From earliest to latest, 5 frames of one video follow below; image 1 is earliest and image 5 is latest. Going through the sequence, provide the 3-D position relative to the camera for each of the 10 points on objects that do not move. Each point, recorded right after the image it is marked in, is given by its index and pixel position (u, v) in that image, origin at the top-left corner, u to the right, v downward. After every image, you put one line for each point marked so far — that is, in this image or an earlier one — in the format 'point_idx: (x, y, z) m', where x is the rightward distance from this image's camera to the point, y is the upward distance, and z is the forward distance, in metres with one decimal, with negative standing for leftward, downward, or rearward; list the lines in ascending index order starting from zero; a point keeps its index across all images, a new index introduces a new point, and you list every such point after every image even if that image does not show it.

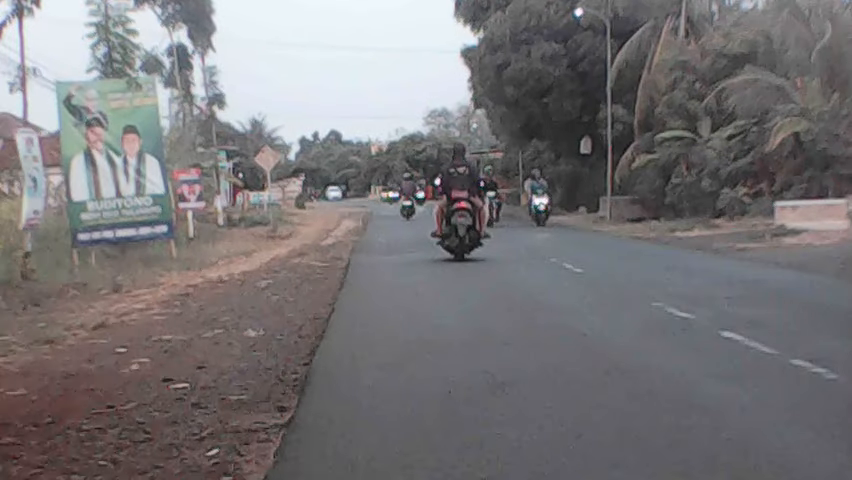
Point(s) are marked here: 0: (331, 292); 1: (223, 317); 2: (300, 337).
0: (-1.3, -0.8, +13.7) m
1: (-2.3, -0.9, +11.3) m
2: (-1.2, -1.0, +9.5) m
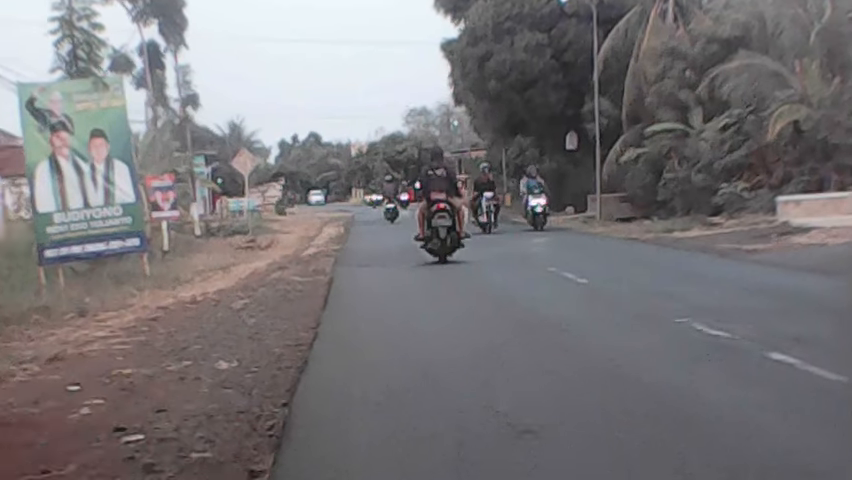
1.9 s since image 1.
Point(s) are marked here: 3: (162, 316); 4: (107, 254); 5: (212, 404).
0: (-1.4, -0.9, +12.5) m
1: (-2.4, -1.1, +10.1) m
2: (-1.2, -1.1, +8.3) m
3: (-3.5, -1.0, +13.4) m
4: (-5.4, -0.2, +16.8) m
5: (-1.5, -1.2, +7.0) m
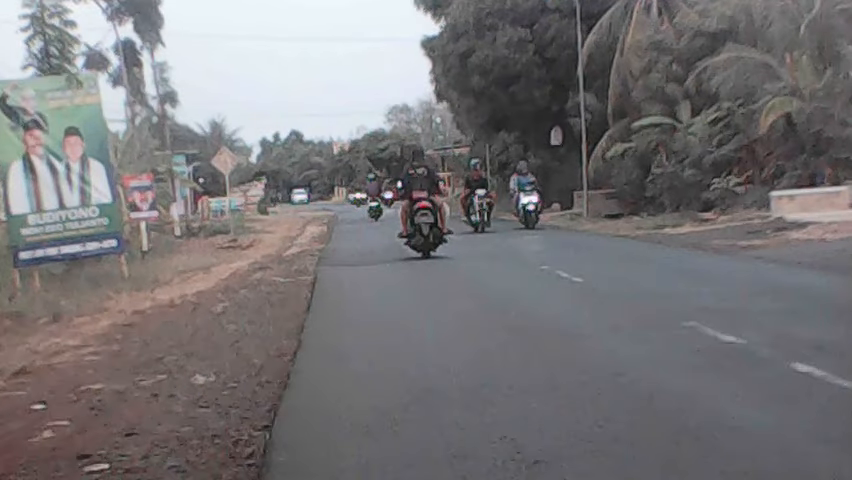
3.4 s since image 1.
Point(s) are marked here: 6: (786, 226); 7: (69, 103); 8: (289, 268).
0: (-1.6, -0.9, +11.9) m
1: (-2.5, -1.1, +9.5) m
2: (-1.3, -1.1, +7.7) m
3: (-3.7, -1.1, +12.7) m
4: (-5.6, -0.3, +16.2) m
5: (-1.6, -1.2, +6.4) m
6: (+6.9, +0.3, +19.0) m
7: (-5.7, +2.2, +15.8) m
8: (-2.7, -0.6, +19.8) m
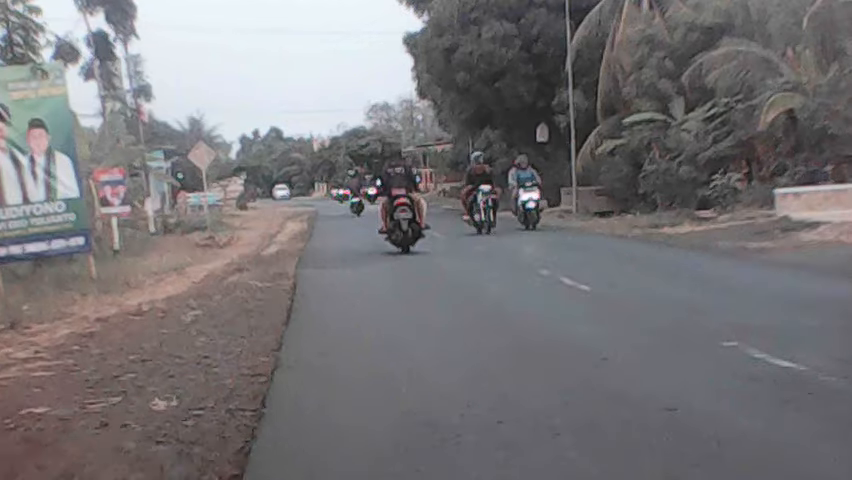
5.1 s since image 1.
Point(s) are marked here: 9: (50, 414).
0: (-1.6, -0.9, +10.7) m
1: (-2.5, -1.1, +8.3) m
2: (-1.3, -1.1, +6.5) m
3: (-3.8, -1.0, +11.5) m
4: (-5.7, -0.2, +14.9) m
5: (-1.5, -1.2, +5.2) m
6: (+6.7, +0.2, +18.0) m
7: (-5.8, +2.2, +14.5) m
8: (-3.0, -0.6, +18.6) m
9: (-2.6, -1.2, +6.8) m
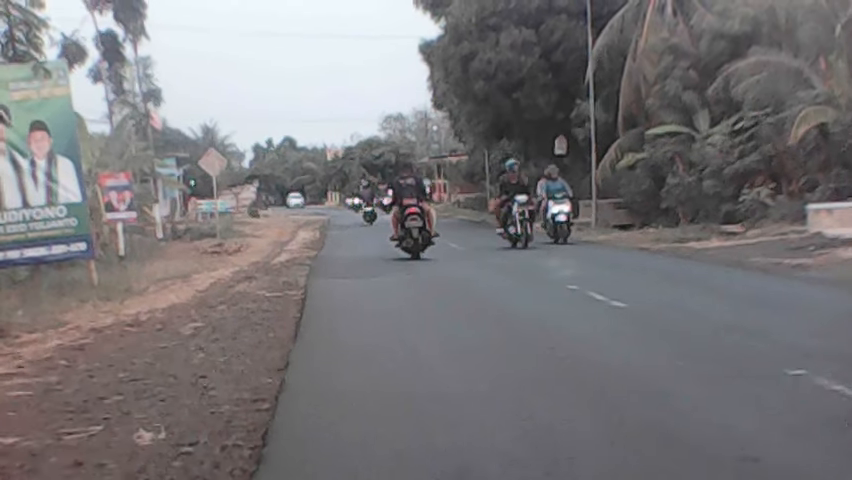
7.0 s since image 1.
0: (-1.4, -1.0, +9.8) m
1: (-2.3, -1.2, +7.4) m
2: (-1.1, -1.2, +5.6) m
3: (-3.6, -1.1, +10.6) m
4: (-5.5, -0.3, +14.1) m
5: (-1.4, -1.3, +4.3) m
6: (+6.9, -0.1, +17.0) m
7: (-5.6, +2.1, +13.7) m
8: (-2.7, -0.7, +17.7) m
9: (-2.4, -1.2, +5.9) m
